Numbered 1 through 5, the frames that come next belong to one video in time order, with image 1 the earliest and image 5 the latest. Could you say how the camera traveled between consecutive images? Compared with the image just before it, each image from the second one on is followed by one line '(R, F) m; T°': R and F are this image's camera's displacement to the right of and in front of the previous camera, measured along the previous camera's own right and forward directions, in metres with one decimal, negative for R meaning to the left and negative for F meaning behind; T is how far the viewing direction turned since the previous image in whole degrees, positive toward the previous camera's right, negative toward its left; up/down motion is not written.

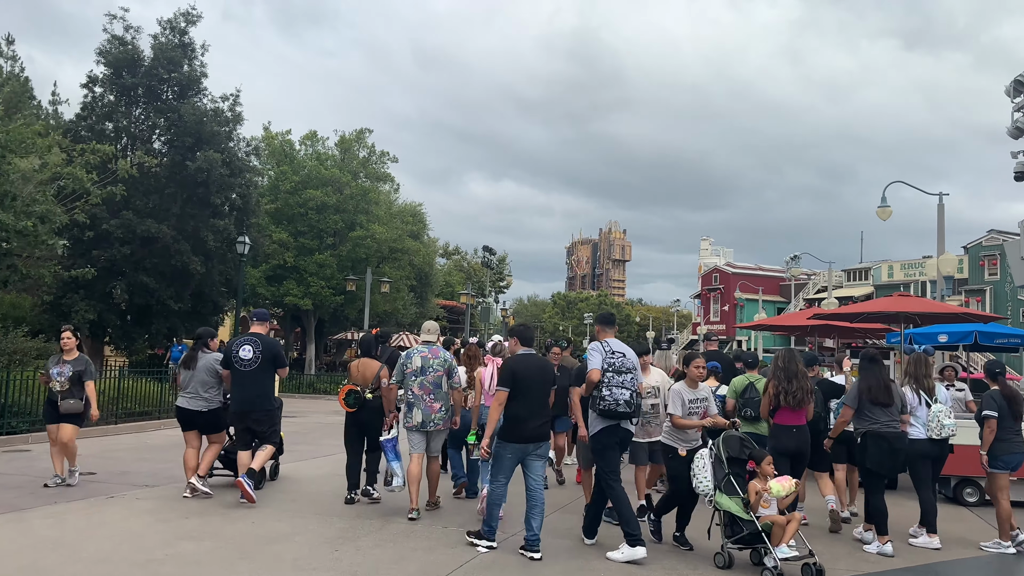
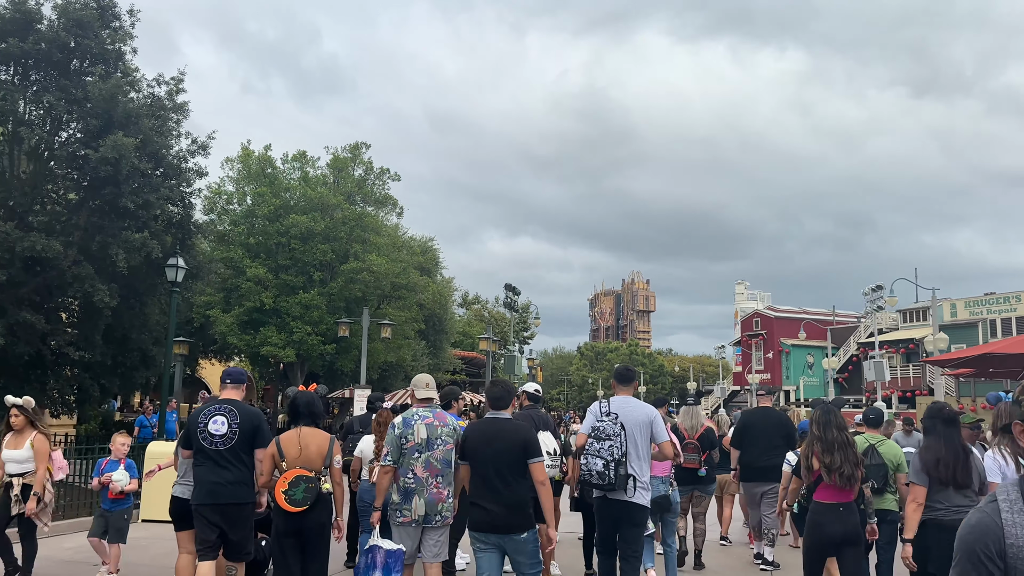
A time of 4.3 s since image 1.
(-0.2, +5.0) m; -2°
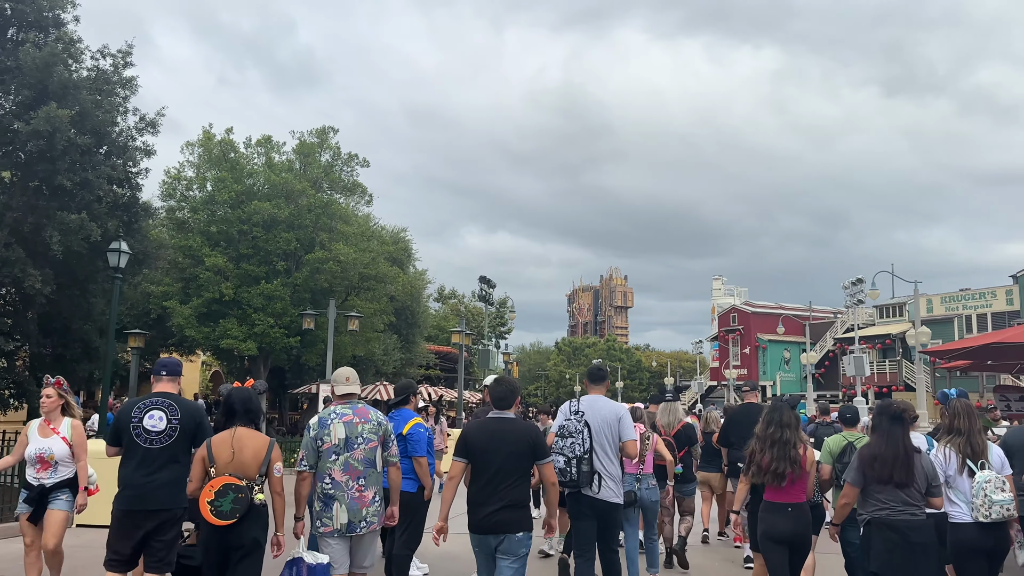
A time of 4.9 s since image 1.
(+0.1, +0.8) m; +2°
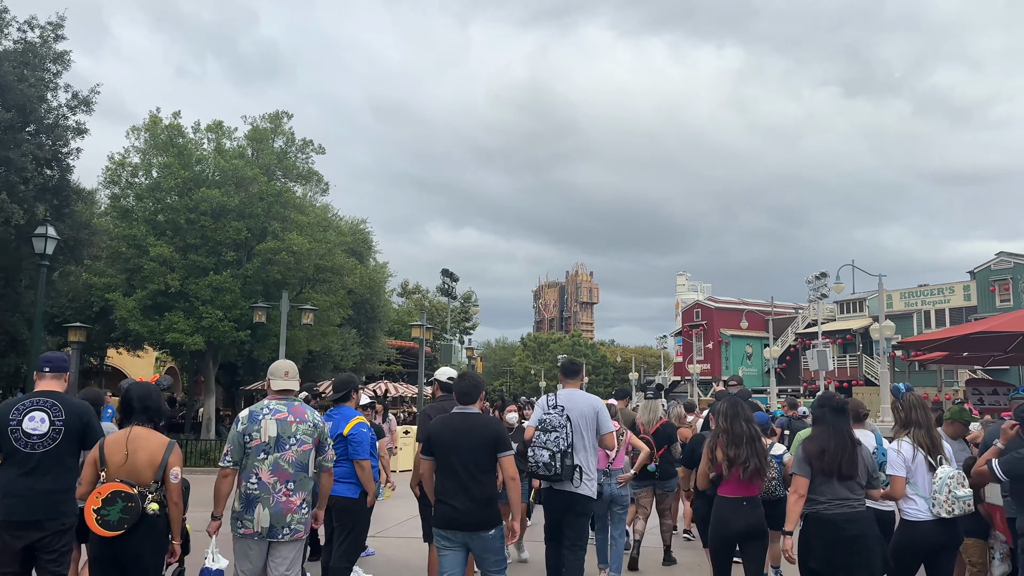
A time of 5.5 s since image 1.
(+0.1, +0.6) m; +2°
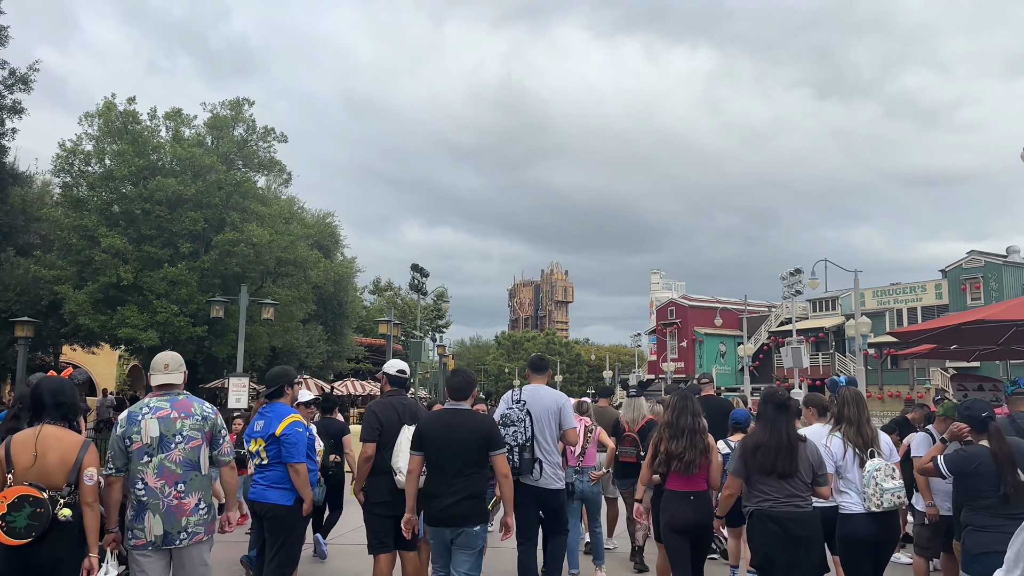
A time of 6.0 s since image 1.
(+0.1, +0.6) m; +2°
